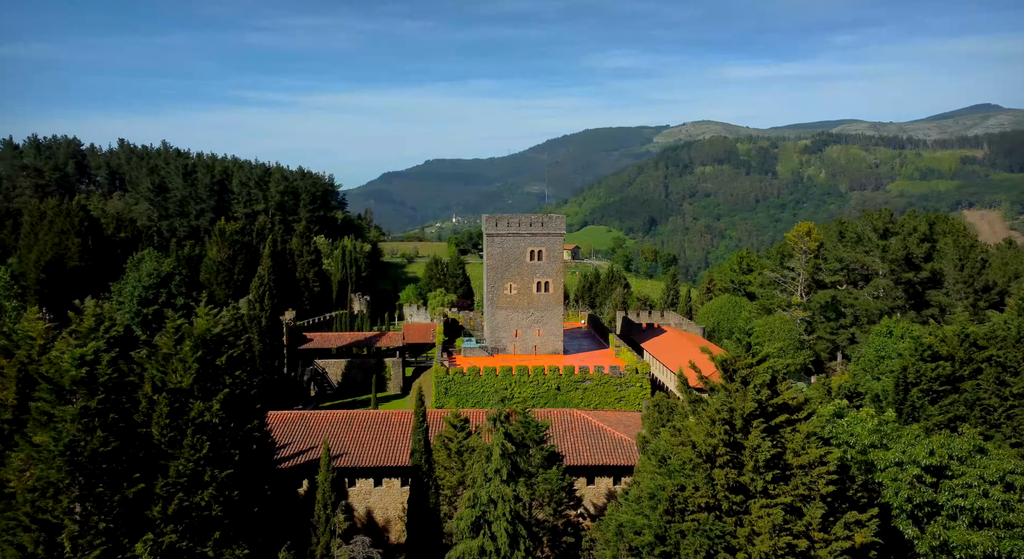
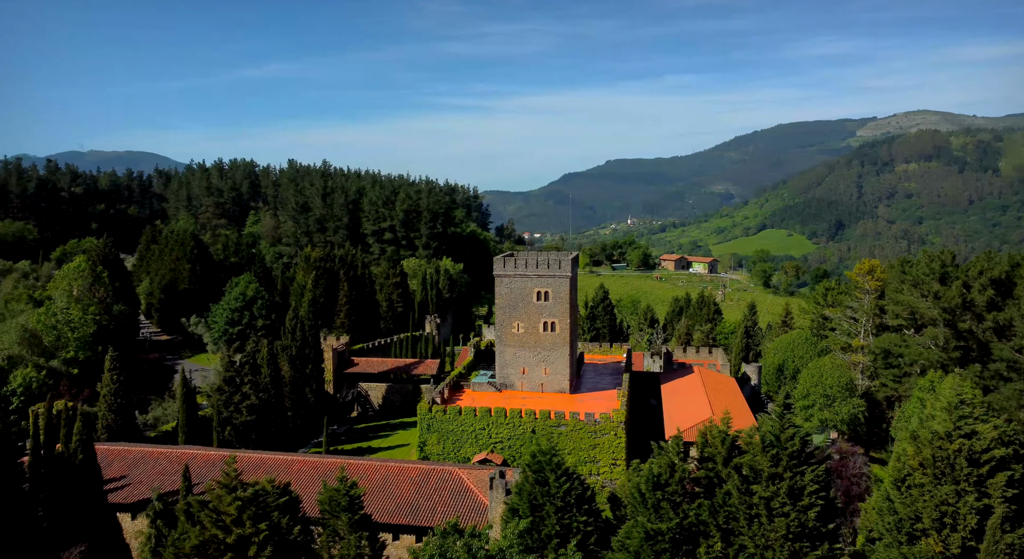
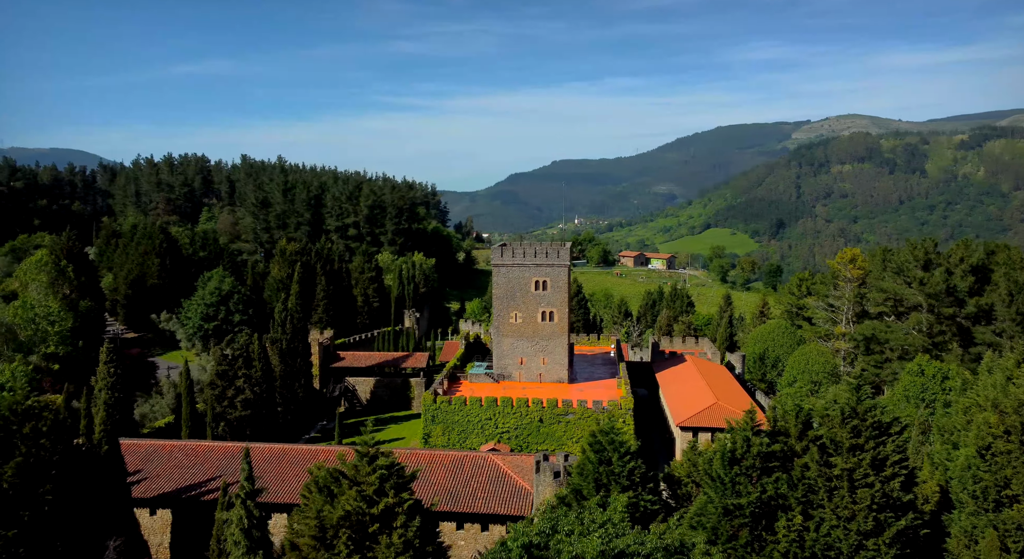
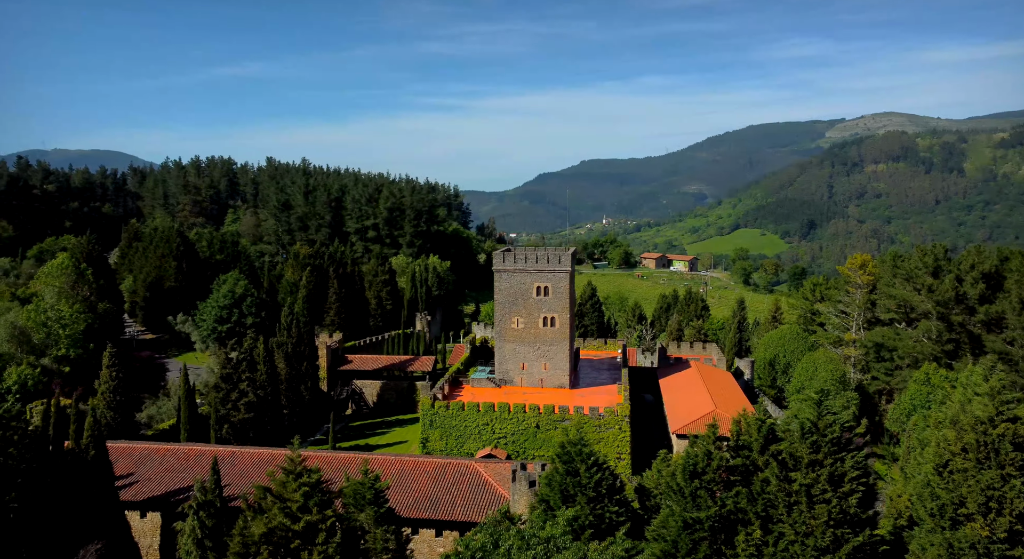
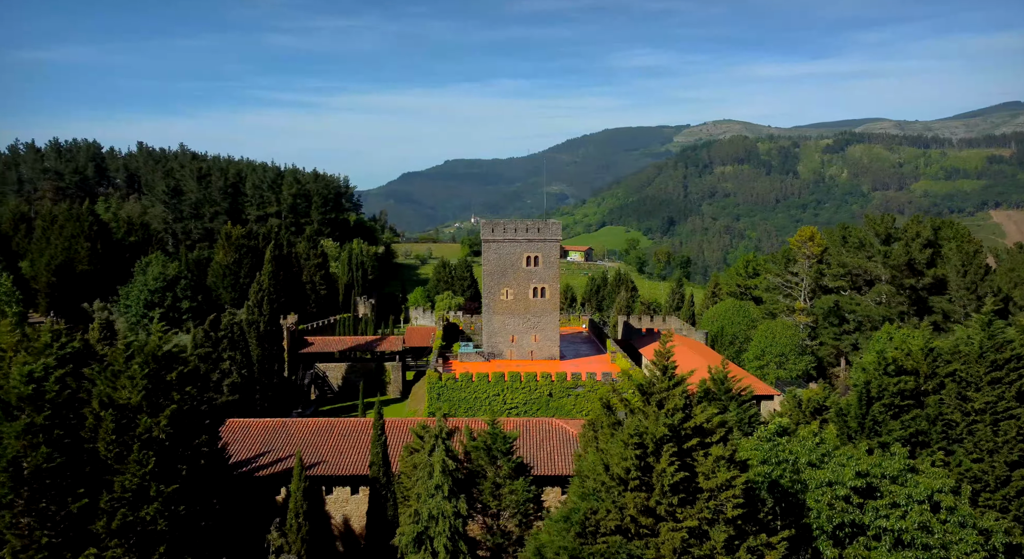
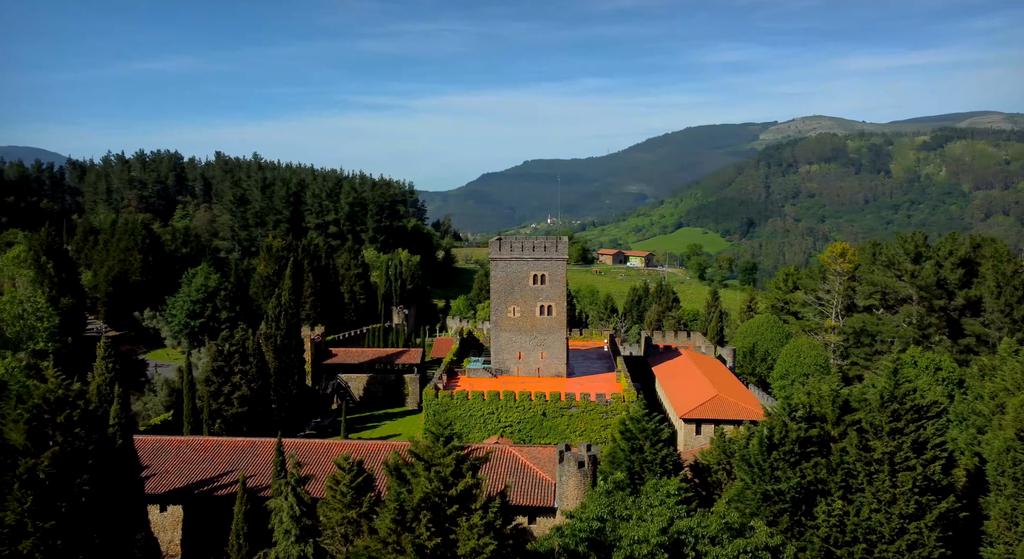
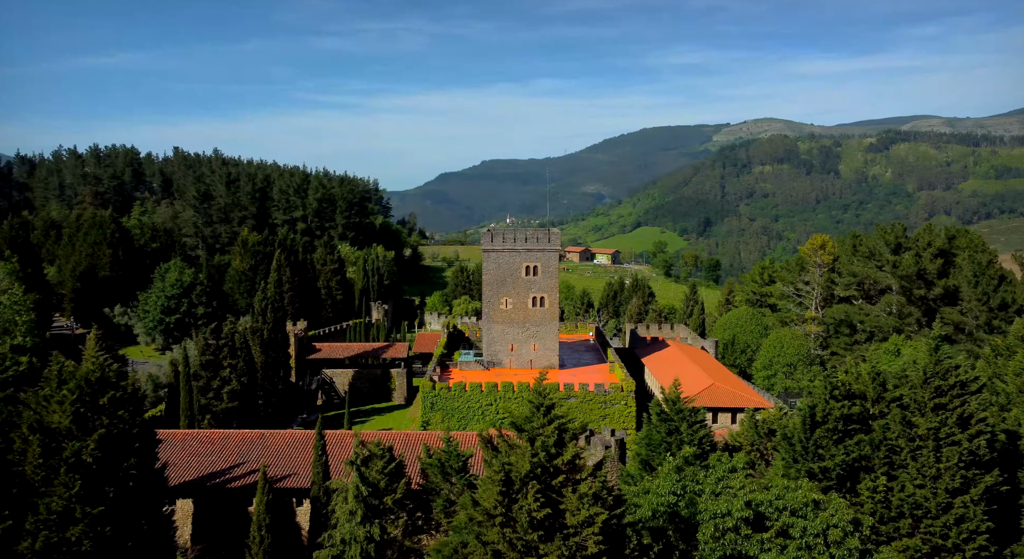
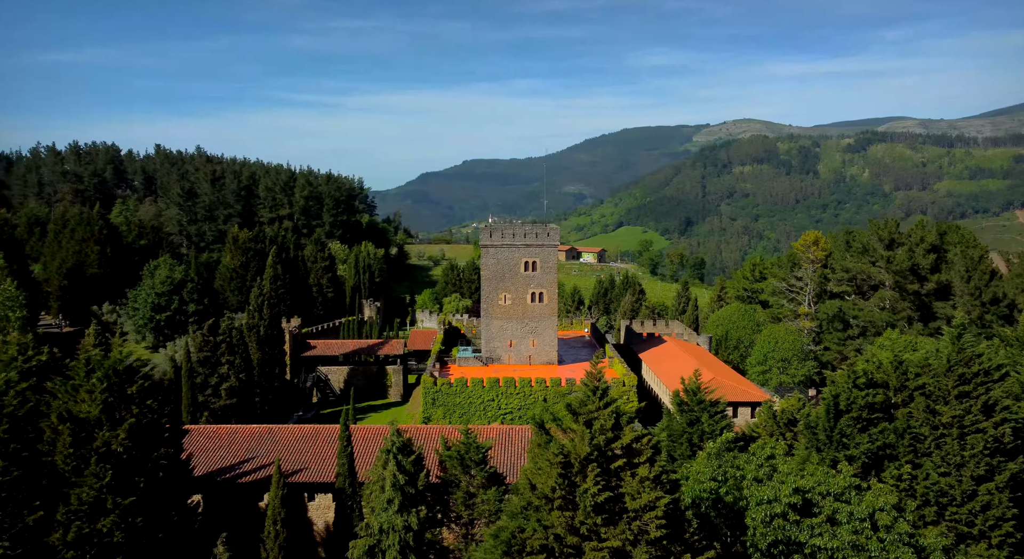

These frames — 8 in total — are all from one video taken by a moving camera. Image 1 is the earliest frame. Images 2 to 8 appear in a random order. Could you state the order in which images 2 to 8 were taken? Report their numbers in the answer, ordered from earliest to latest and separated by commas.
5, 8, 7, 6, 3, 4, 2
